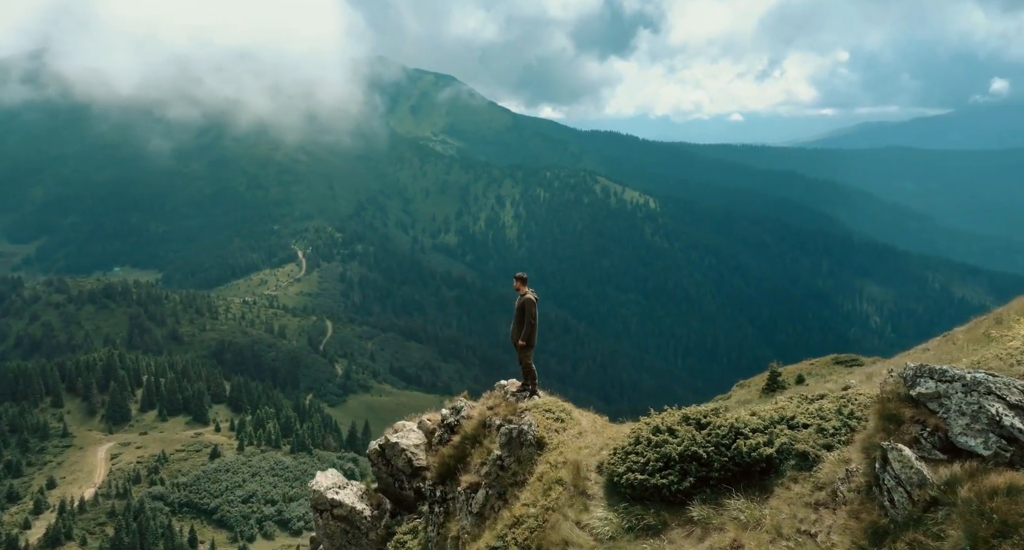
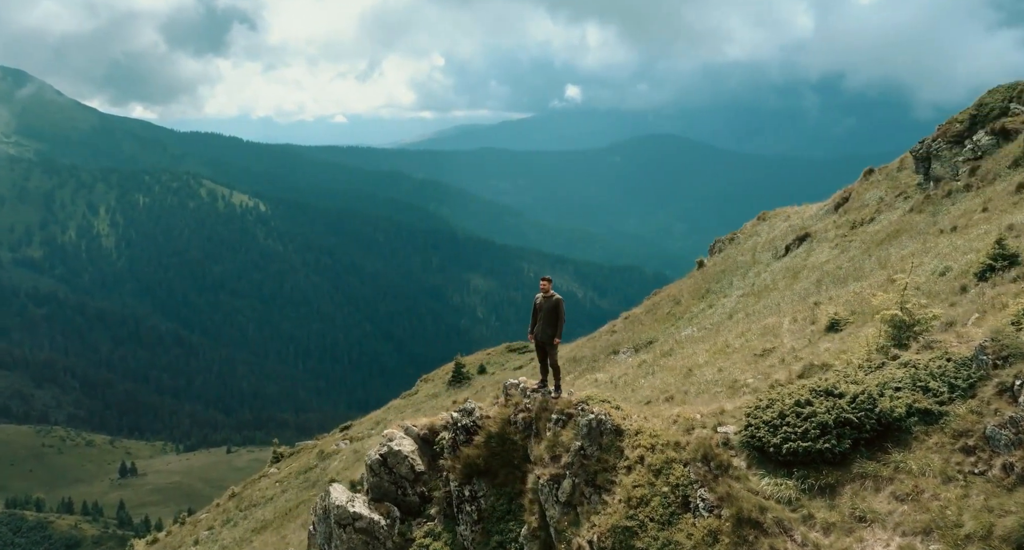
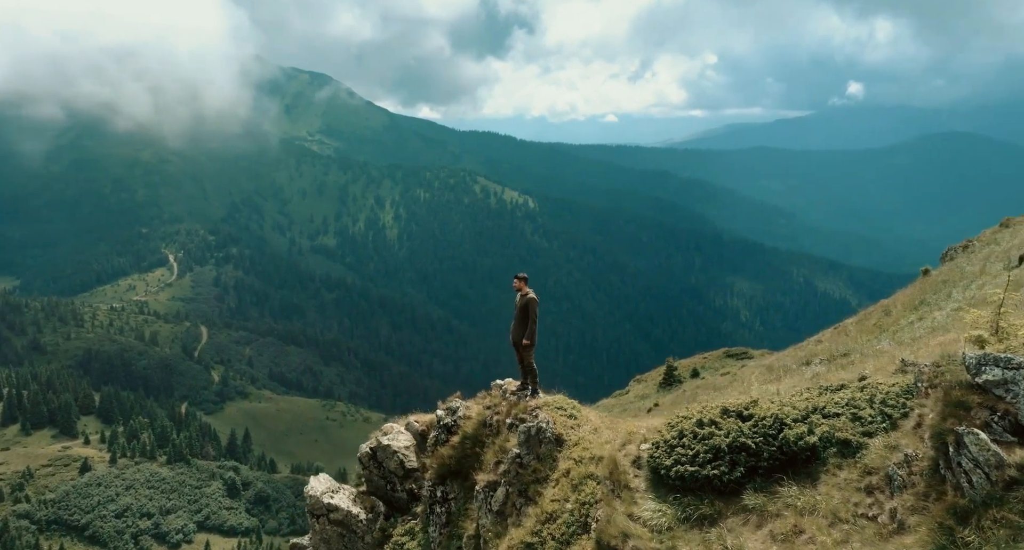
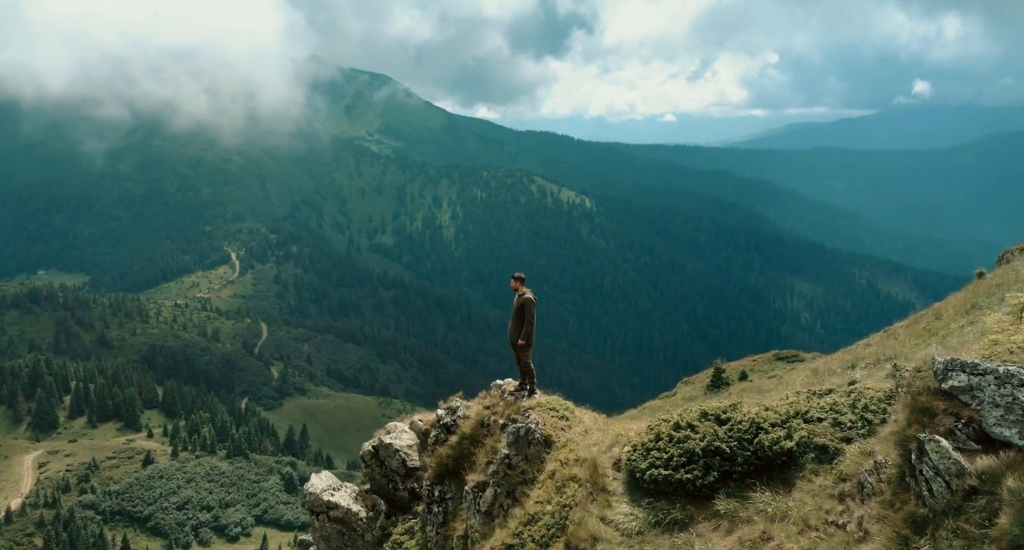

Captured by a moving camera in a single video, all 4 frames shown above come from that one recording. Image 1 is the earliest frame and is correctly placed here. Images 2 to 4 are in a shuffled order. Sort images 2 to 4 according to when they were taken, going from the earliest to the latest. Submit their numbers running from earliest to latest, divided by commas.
4, 3, 2
